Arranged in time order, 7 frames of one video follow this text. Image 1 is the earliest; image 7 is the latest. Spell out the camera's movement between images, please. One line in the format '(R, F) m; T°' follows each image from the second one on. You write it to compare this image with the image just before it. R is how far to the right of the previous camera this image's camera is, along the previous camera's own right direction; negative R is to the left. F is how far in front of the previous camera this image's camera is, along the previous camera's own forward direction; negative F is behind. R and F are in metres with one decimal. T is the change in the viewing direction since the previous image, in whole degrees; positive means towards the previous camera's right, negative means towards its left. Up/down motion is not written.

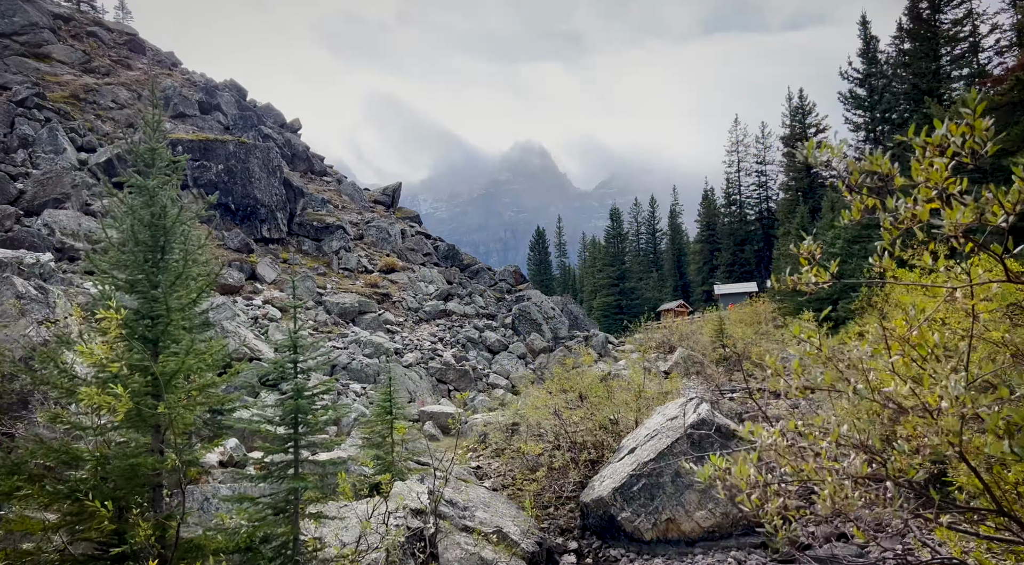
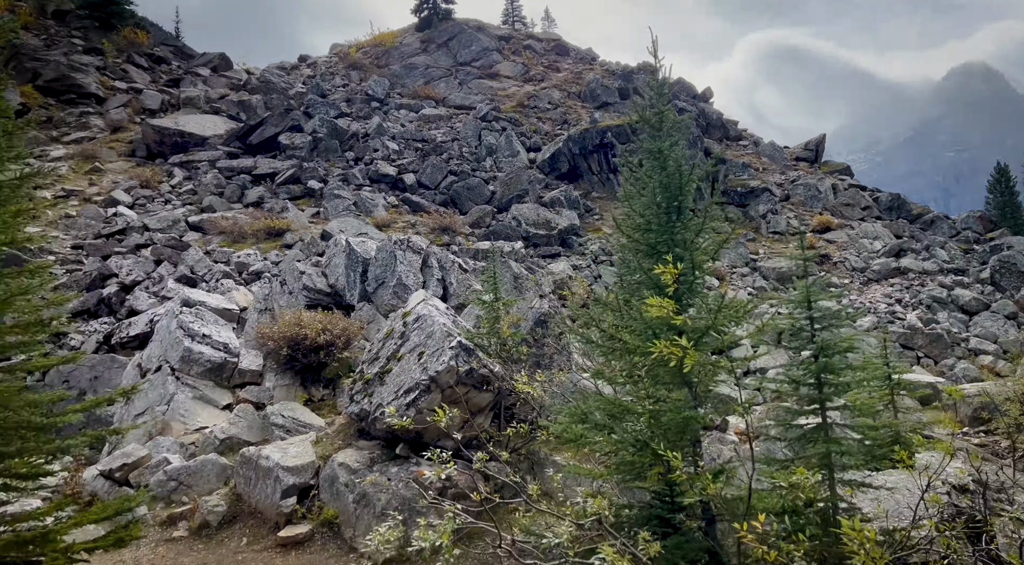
(-1.5, +0.2) m; -31°
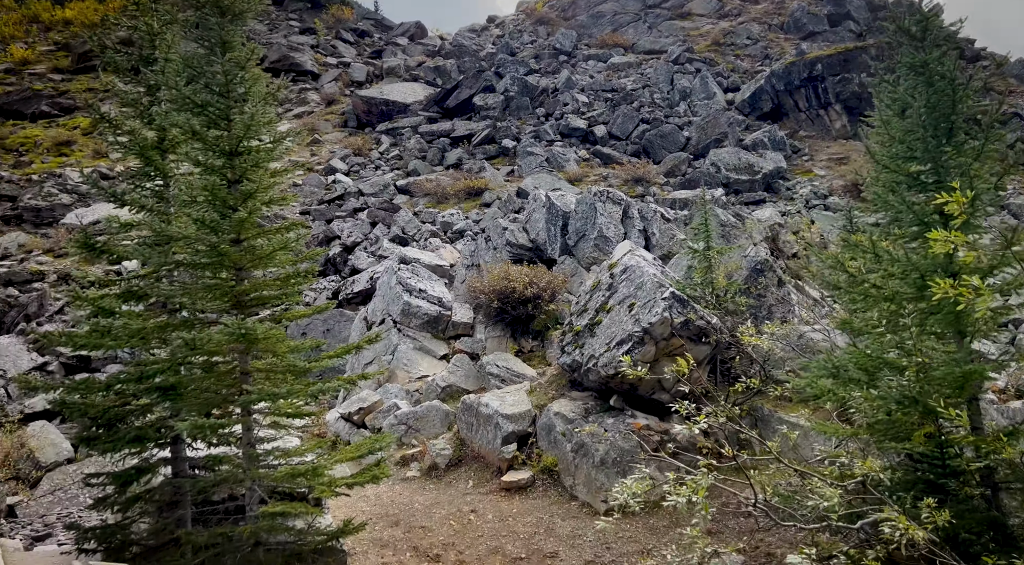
(-0.4, +0.2) m; -14°
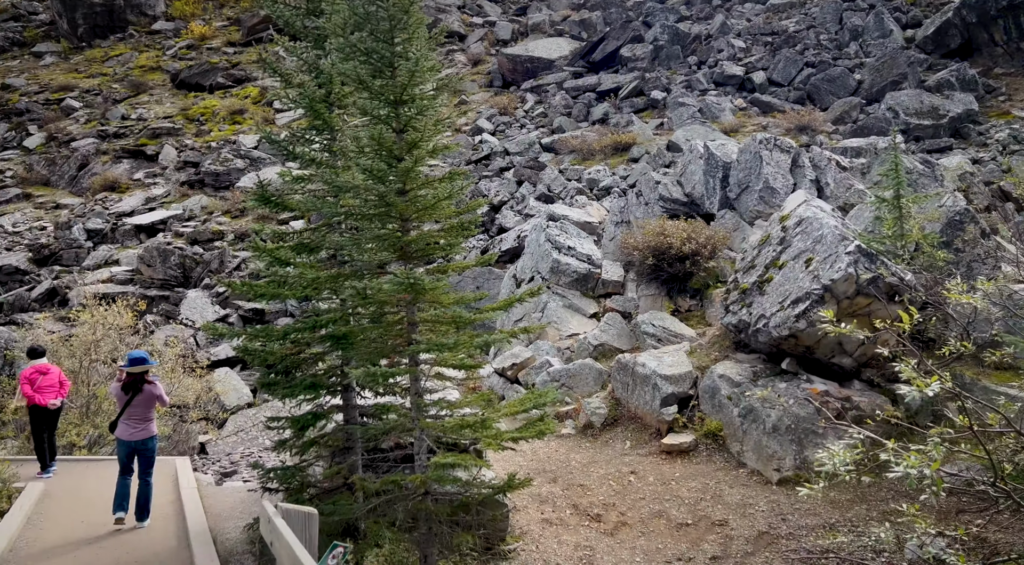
(-0.3, +0.4) m; -11°
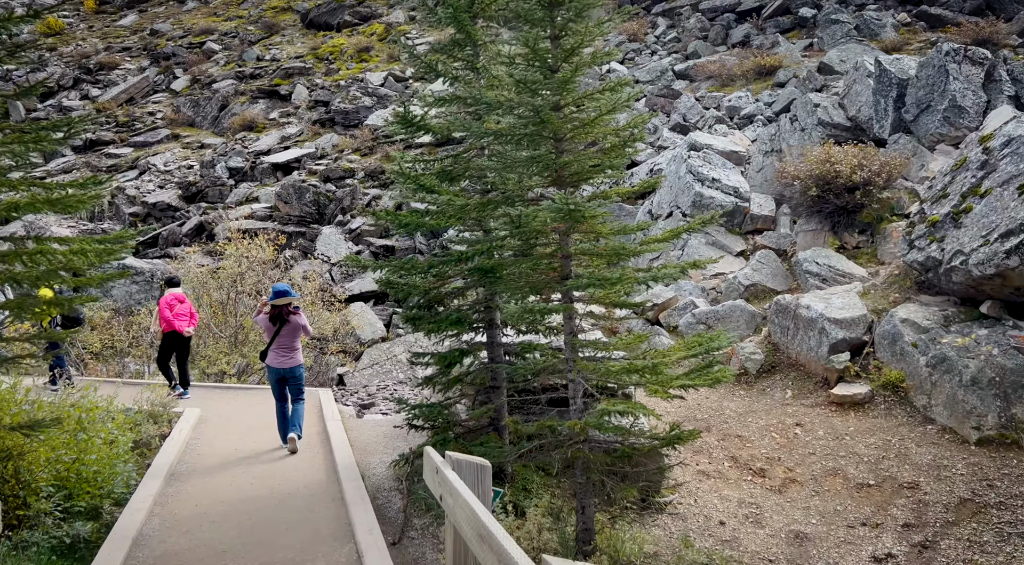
(-0.4, +0.7) m; -9°
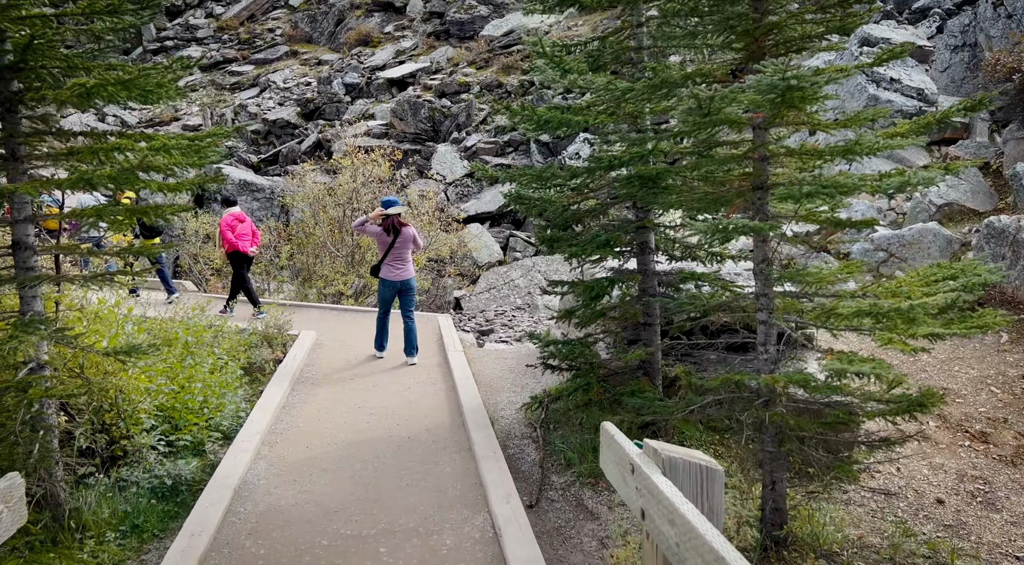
(-0.4, +1.4) m; -8°
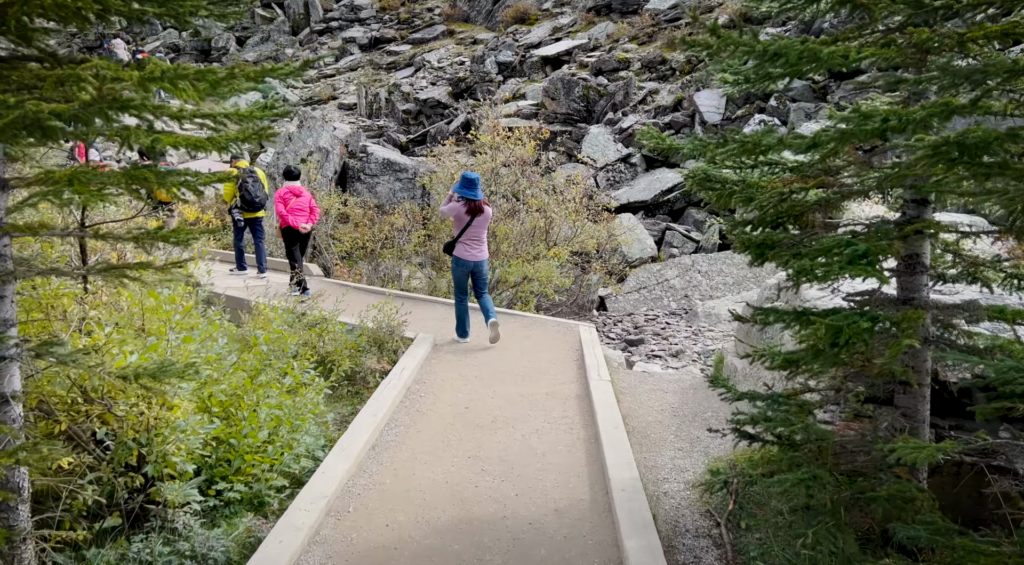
(-0.2, +2.3) m; -11°
